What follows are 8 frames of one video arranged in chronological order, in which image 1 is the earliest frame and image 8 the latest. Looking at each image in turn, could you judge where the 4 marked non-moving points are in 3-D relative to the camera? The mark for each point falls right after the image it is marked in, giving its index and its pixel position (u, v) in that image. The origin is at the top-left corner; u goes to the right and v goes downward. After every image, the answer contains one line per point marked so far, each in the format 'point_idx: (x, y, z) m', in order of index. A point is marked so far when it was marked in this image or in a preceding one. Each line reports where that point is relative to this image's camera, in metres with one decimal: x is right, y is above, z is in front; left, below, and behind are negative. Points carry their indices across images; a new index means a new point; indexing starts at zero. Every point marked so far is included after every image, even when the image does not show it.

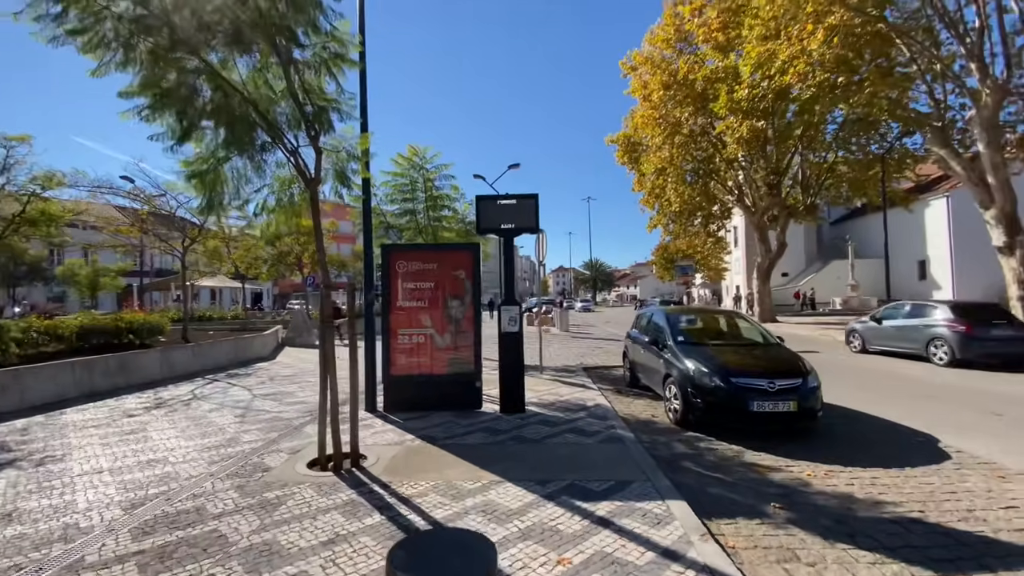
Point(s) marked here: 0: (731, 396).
0: (+3.2, -1.6, +6.9) m
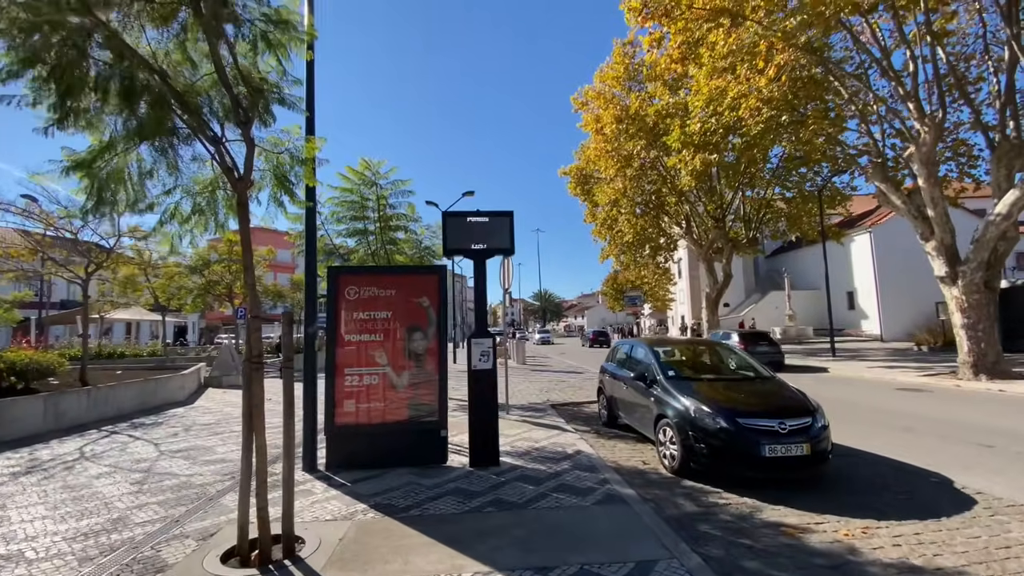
0: (+2.9, -1.9, +6.1) m
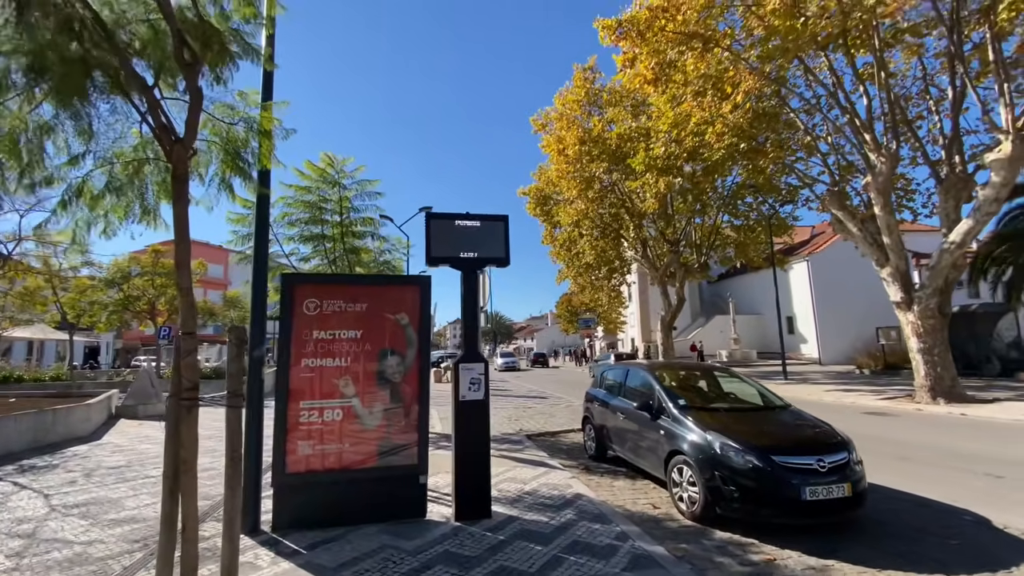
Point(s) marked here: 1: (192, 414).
0: (+2.9, -2.2, +5.3) m
1: (-2.3, -0.9, +3.4) m
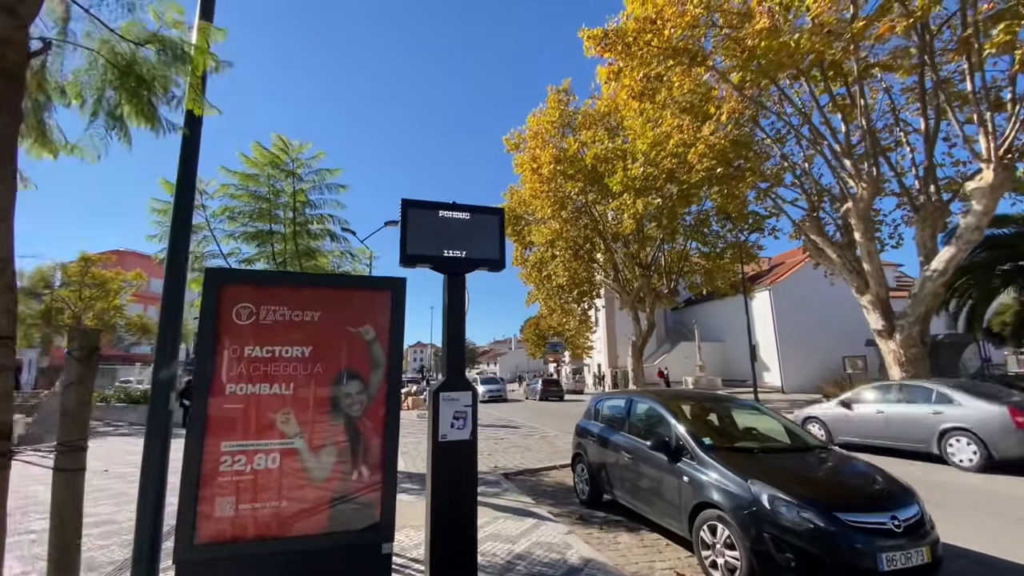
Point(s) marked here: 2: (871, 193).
0: (+2.9, -2.3, +4.2) m
1: (-2.1, -0.8, +1.9) m
2: (+11.7, +3.1, +15.5) m
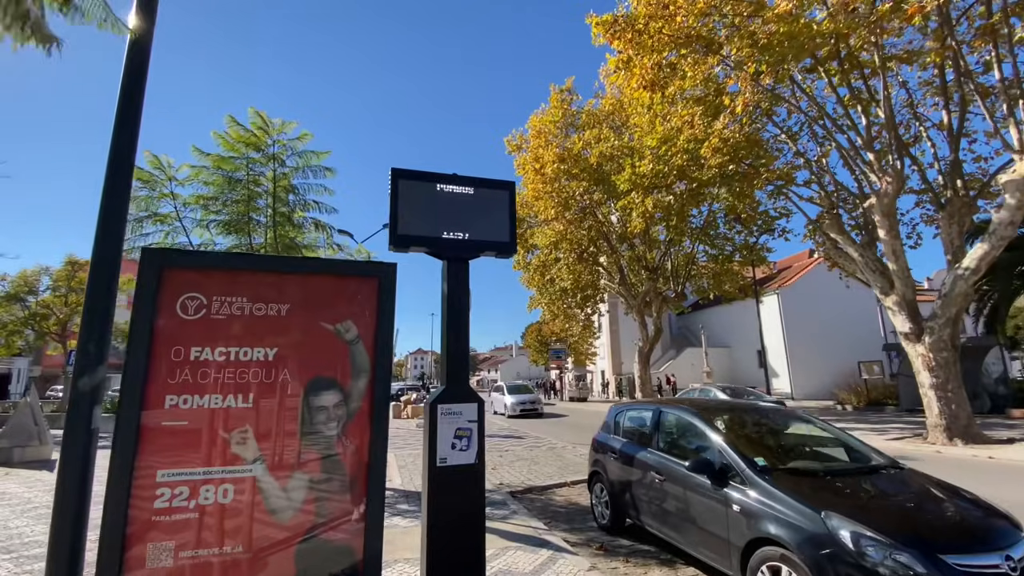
0: (+3.0, -2.2, +3.3) m
1: (-2.0, -0.6, +1.1) m
2: (+11.8, +3.1, +14.6) m
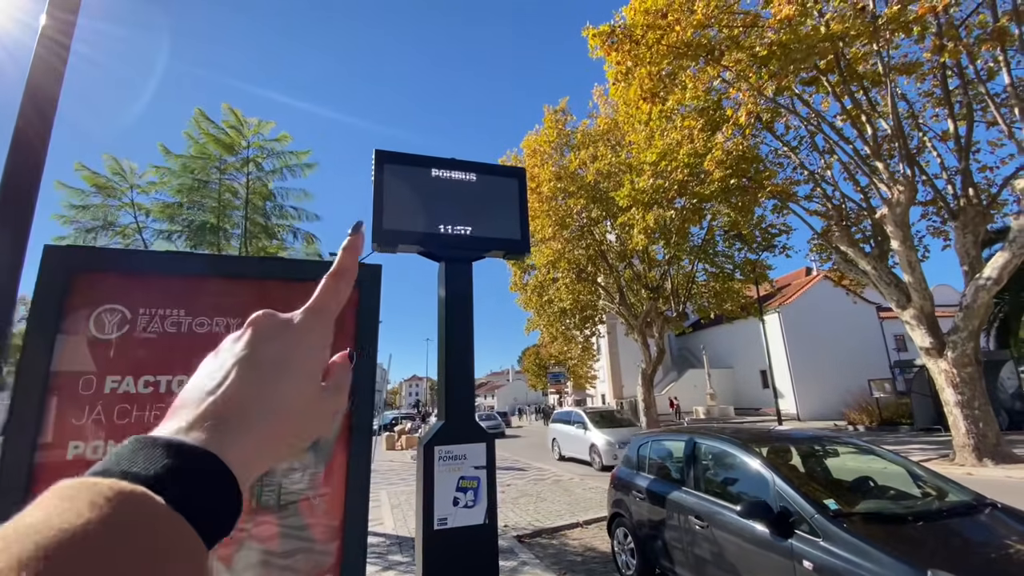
0: (+3.2, -2.1, +2.4) m
1: (-1.8, -0.6, +0.2) m
2: (+11.7, +2.7, +14.1) m
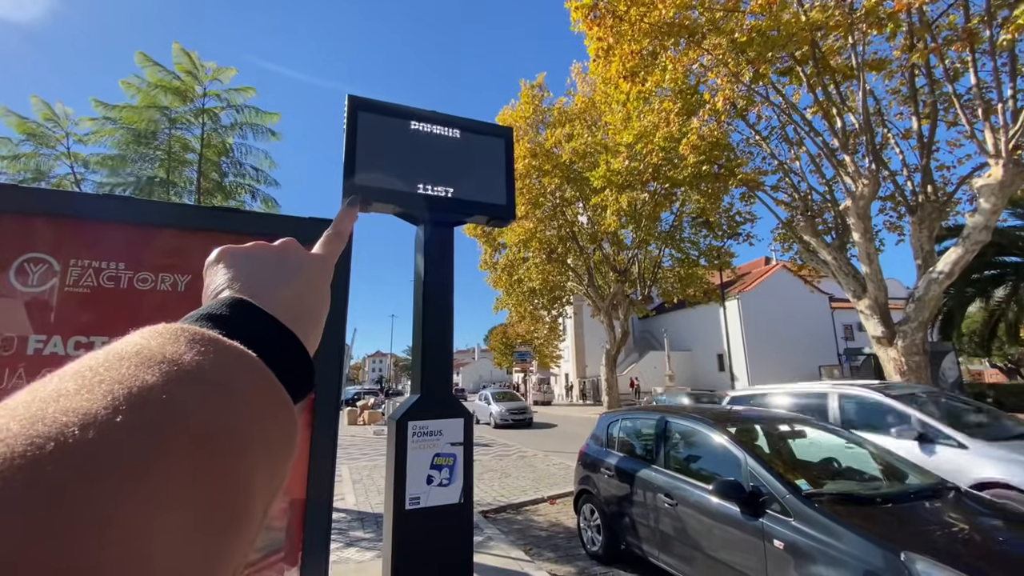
0: (+3.0, -2.0, +2.5) m
1: (-1.8, -0.4, -0.1) m
2: (+11.0, +3.0, +14.6) m
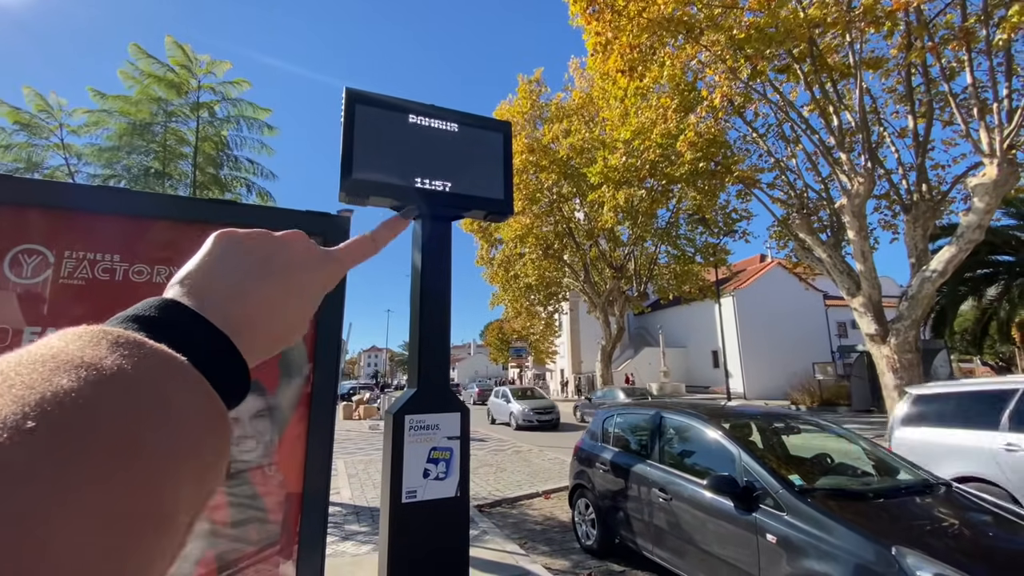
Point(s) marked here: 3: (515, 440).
0: (+3.0, -2.0, +2.5) m
1: (-1.8, -0.4, -0.1) m
2: (+10.9, +3.1, +14.6) m
3: (+0.1, -5.4, +16.9) m
